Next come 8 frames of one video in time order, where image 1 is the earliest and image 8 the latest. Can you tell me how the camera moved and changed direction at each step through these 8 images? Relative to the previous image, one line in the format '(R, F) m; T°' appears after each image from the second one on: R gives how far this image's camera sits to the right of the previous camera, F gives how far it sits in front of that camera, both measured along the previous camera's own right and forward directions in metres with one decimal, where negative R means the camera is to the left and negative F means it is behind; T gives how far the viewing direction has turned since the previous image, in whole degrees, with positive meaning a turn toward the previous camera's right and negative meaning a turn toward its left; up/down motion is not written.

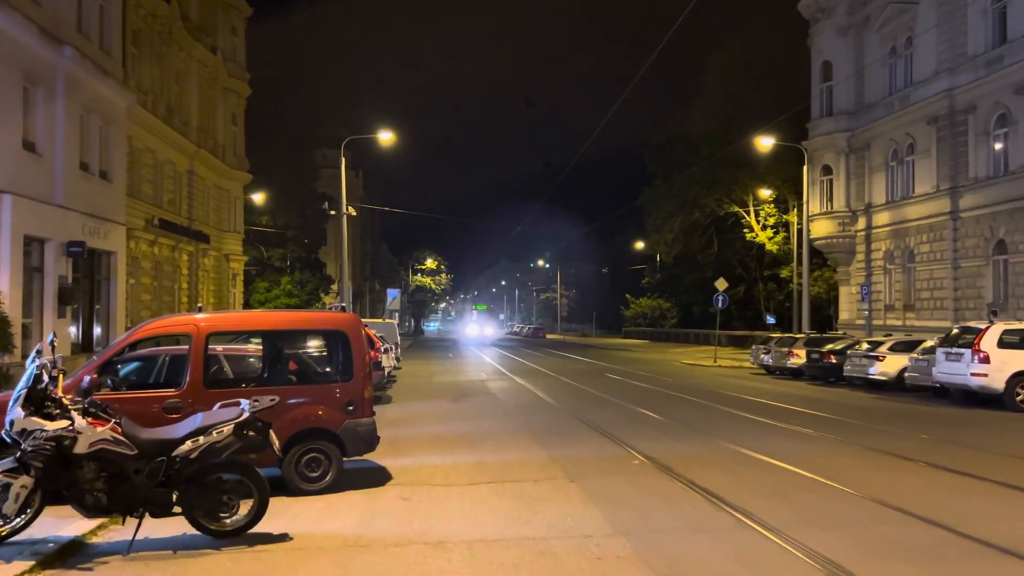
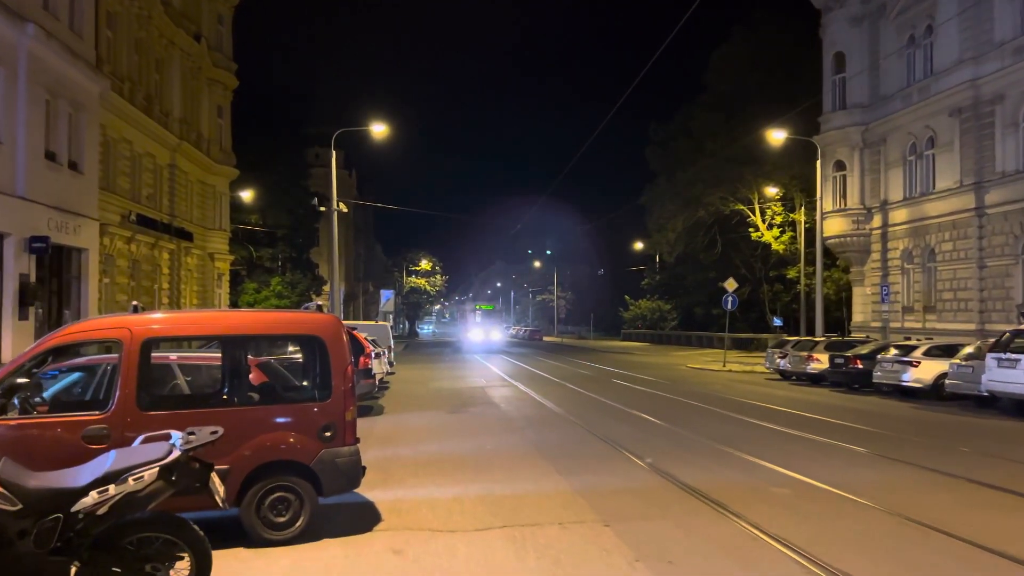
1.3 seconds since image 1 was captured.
(-0.2, +1.6) m; 0°
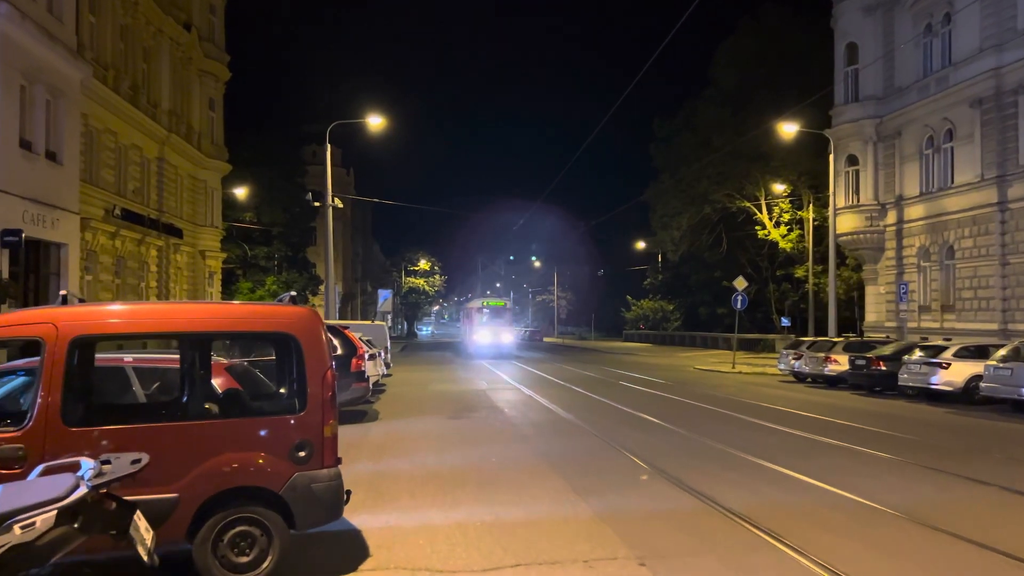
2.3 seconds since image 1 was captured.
(-0.1, +1.1) m; 0°
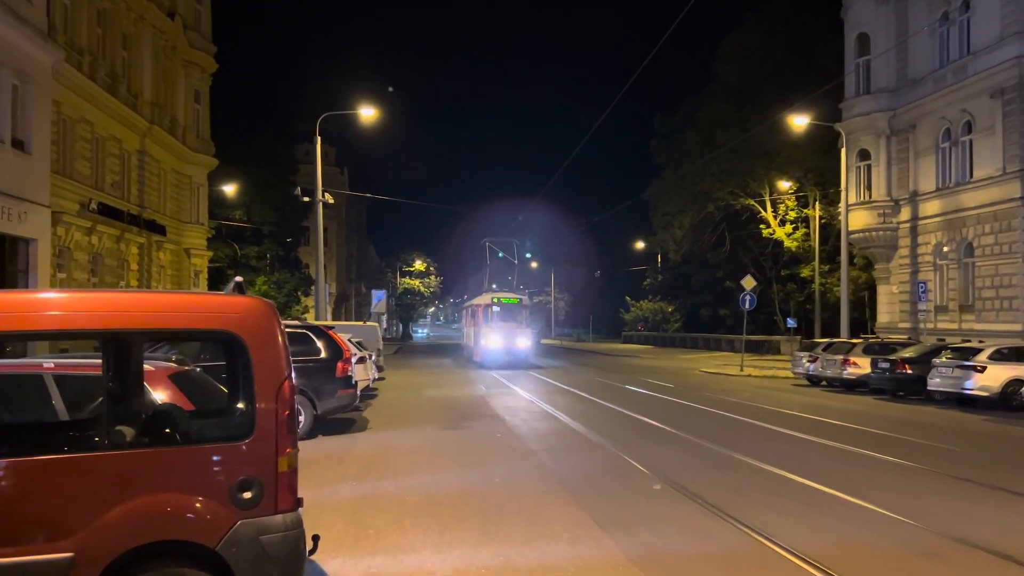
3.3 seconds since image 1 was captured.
(-0.1, +1.2) m; 0°
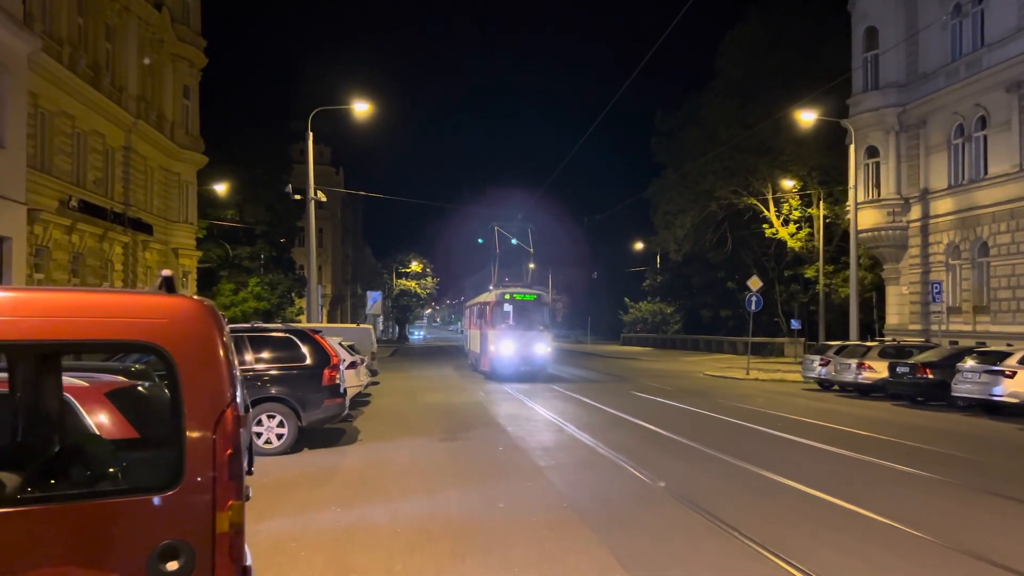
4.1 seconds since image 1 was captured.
(-0.1, +0.9) m; 0°
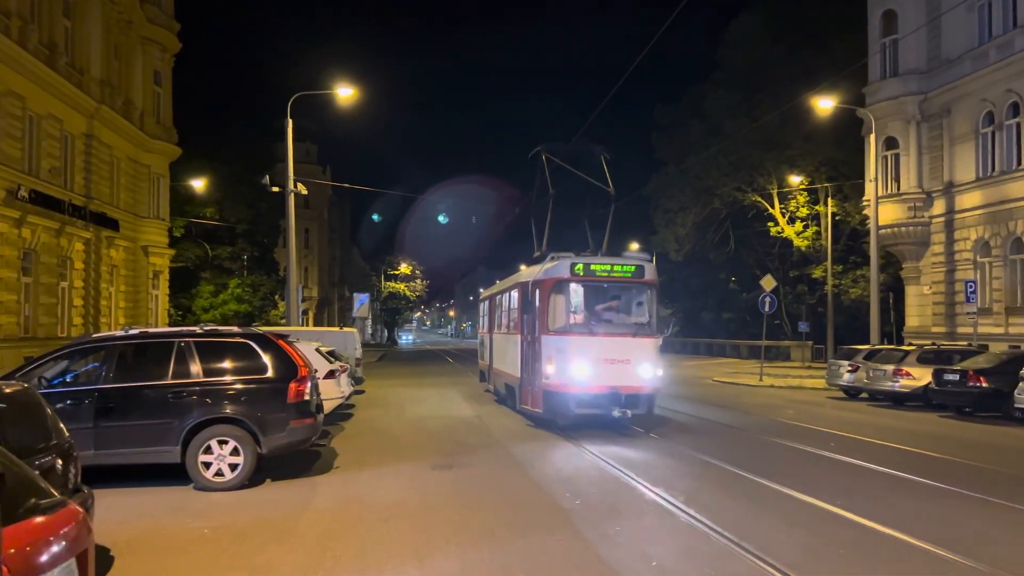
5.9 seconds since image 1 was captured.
(-0.2, +2.0) m; +1°
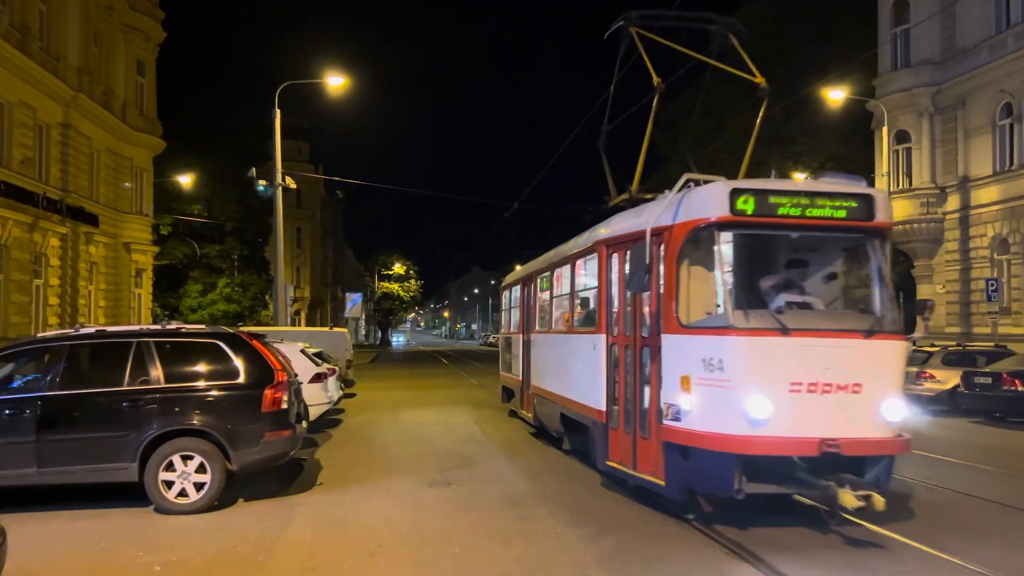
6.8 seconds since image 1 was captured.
(-0.1, +1.1) m; 0°
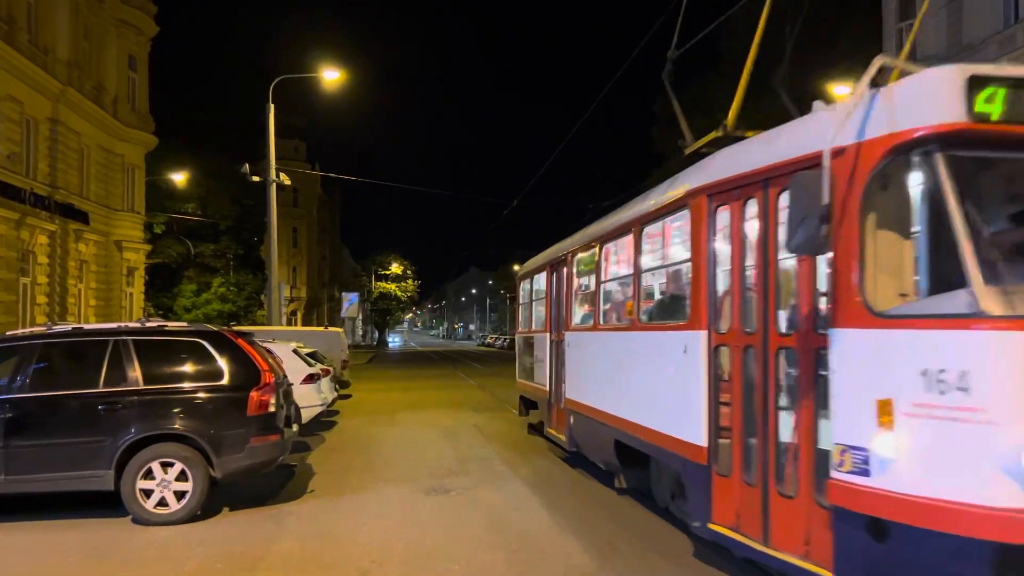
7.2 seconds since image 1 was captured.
(0.0, +0.5) m; 0°
